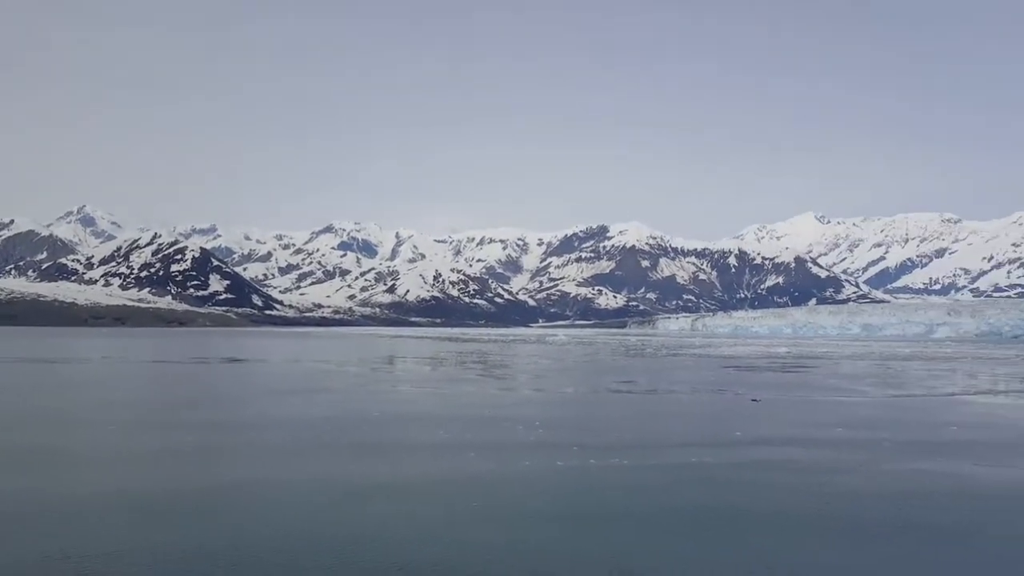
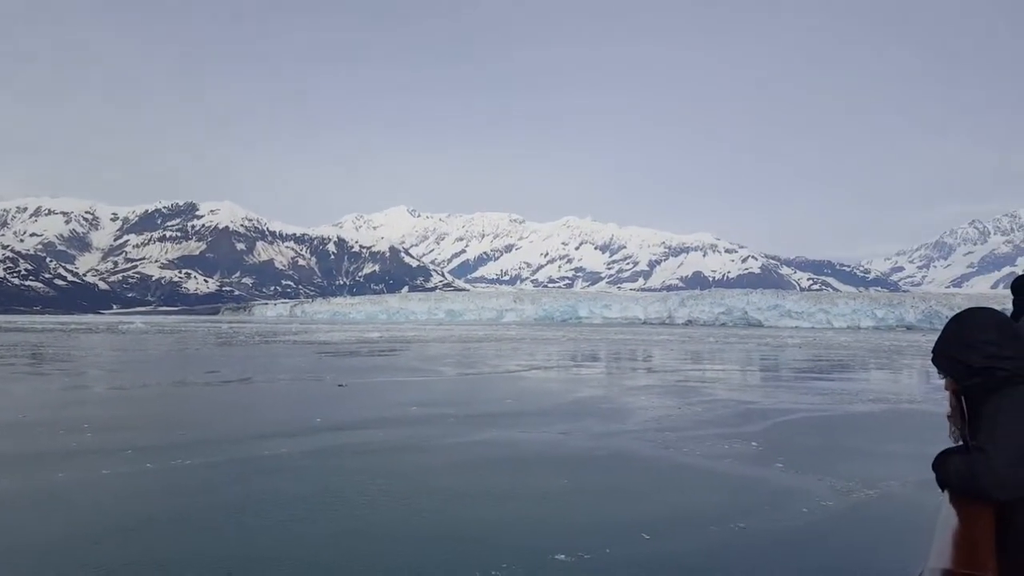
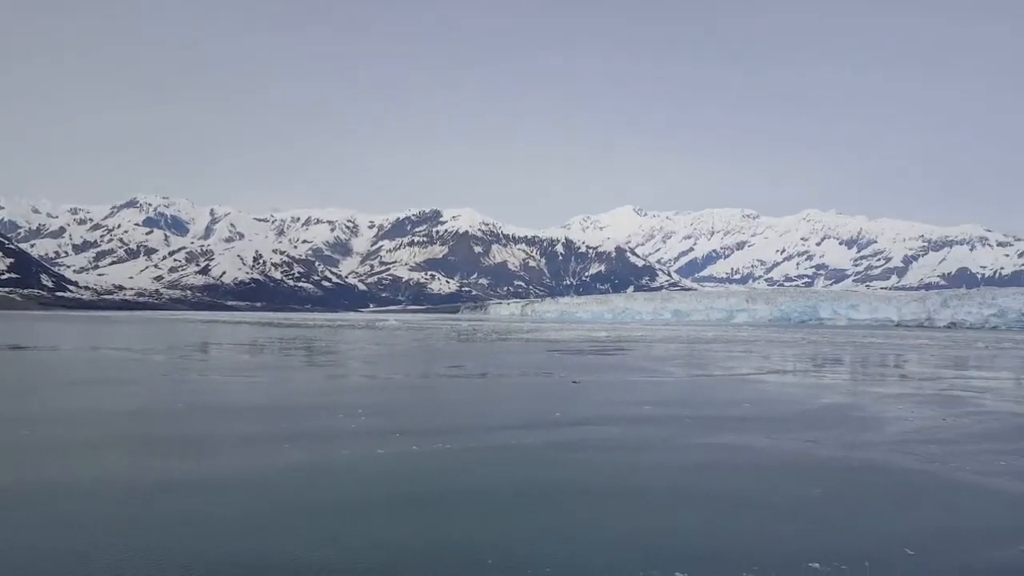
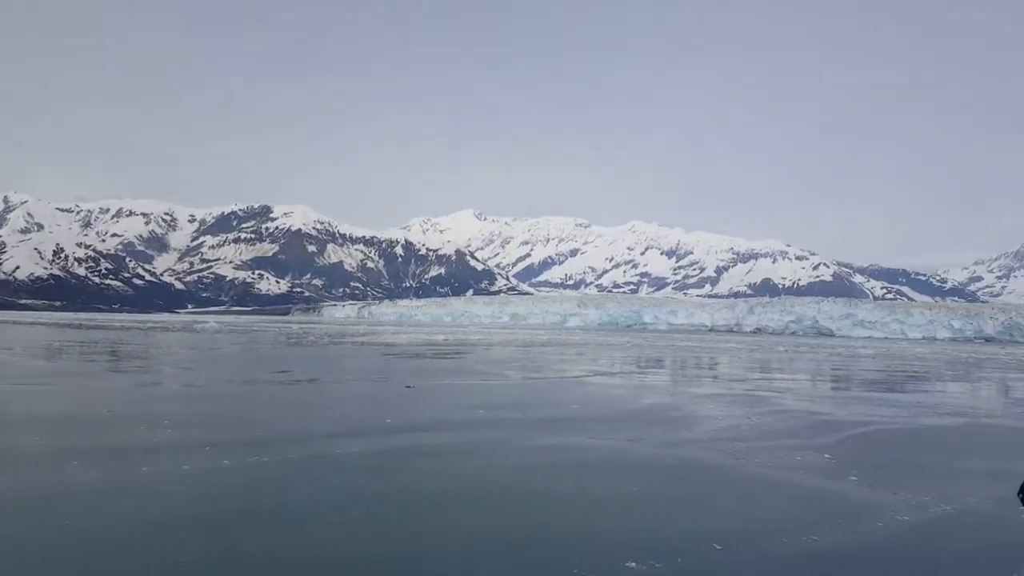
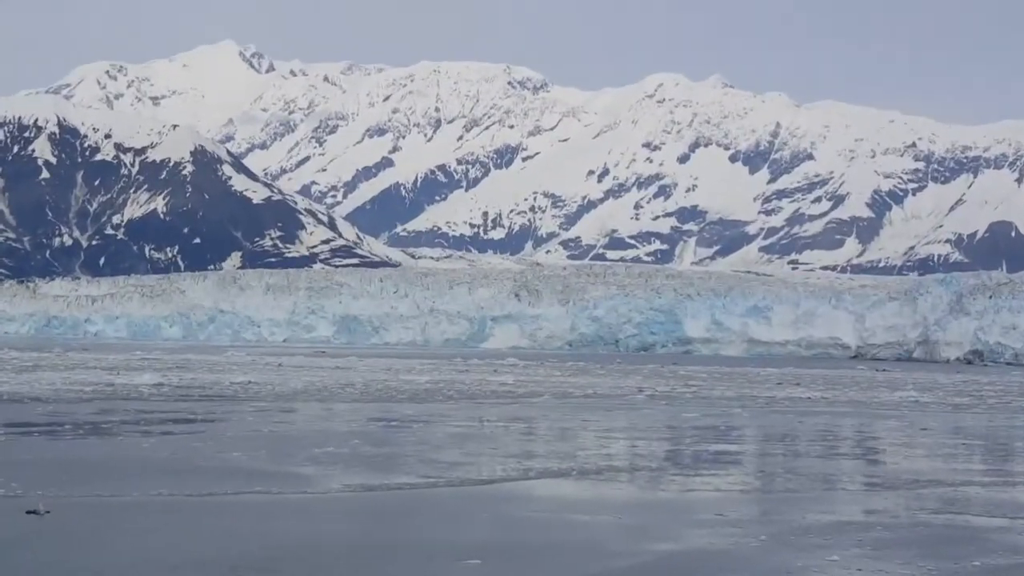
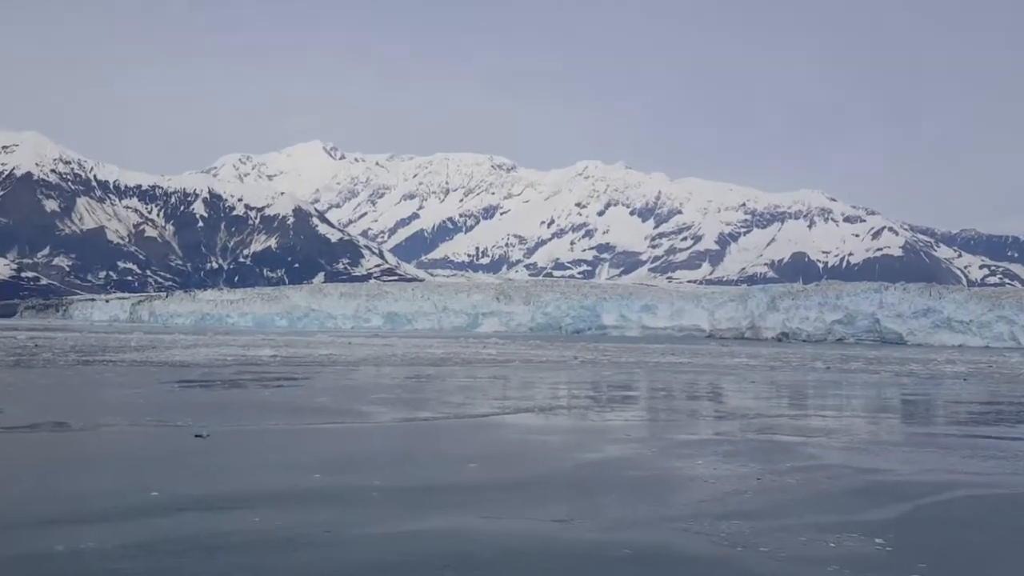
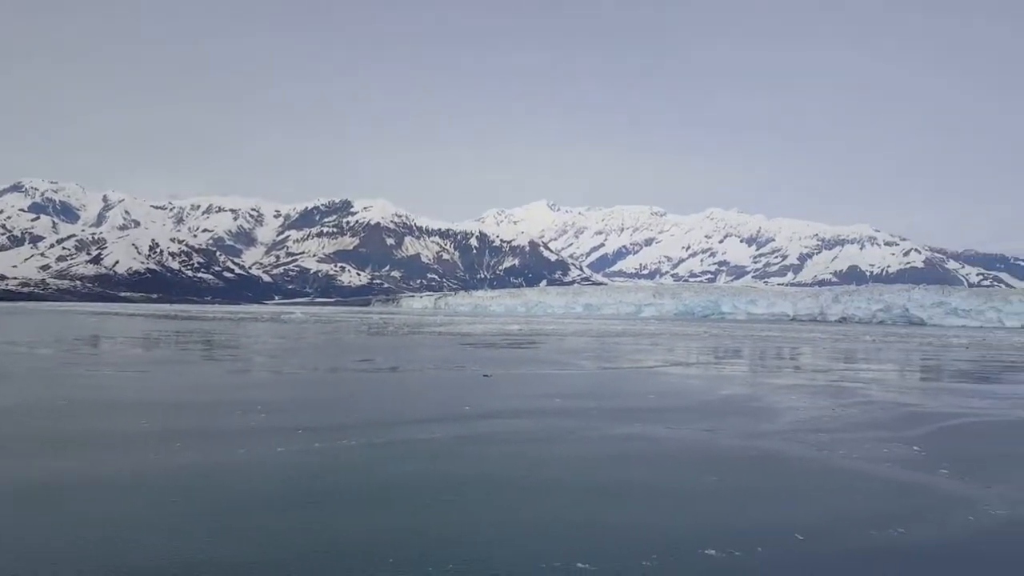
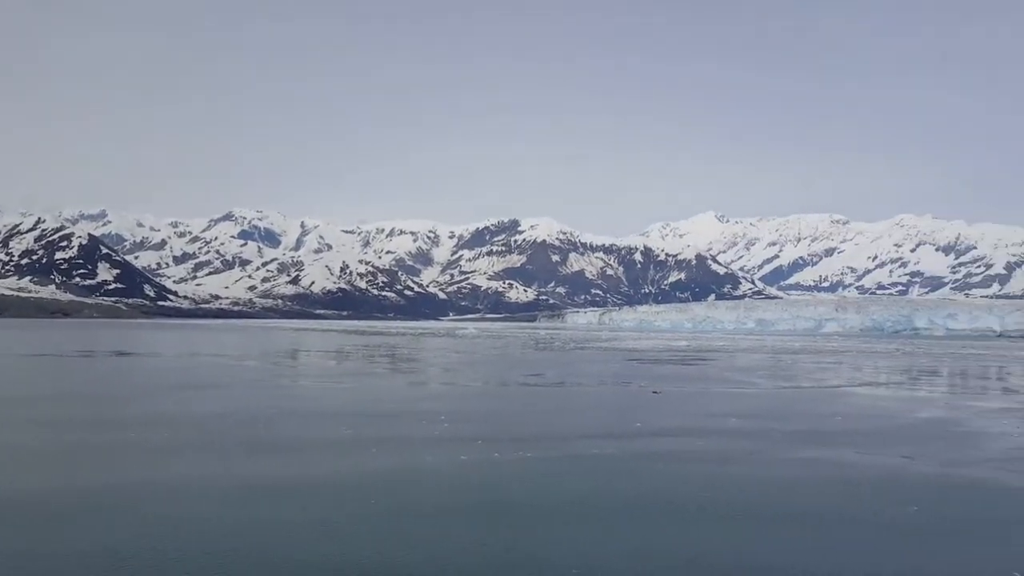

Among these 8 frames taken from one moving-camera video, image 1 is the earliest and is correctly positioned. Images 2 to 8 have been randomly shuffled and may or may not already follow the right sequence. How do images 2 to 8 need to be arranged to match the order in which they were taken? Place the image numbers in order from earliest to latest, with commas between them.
8, 3, 7, 4, 2, 6, 5
